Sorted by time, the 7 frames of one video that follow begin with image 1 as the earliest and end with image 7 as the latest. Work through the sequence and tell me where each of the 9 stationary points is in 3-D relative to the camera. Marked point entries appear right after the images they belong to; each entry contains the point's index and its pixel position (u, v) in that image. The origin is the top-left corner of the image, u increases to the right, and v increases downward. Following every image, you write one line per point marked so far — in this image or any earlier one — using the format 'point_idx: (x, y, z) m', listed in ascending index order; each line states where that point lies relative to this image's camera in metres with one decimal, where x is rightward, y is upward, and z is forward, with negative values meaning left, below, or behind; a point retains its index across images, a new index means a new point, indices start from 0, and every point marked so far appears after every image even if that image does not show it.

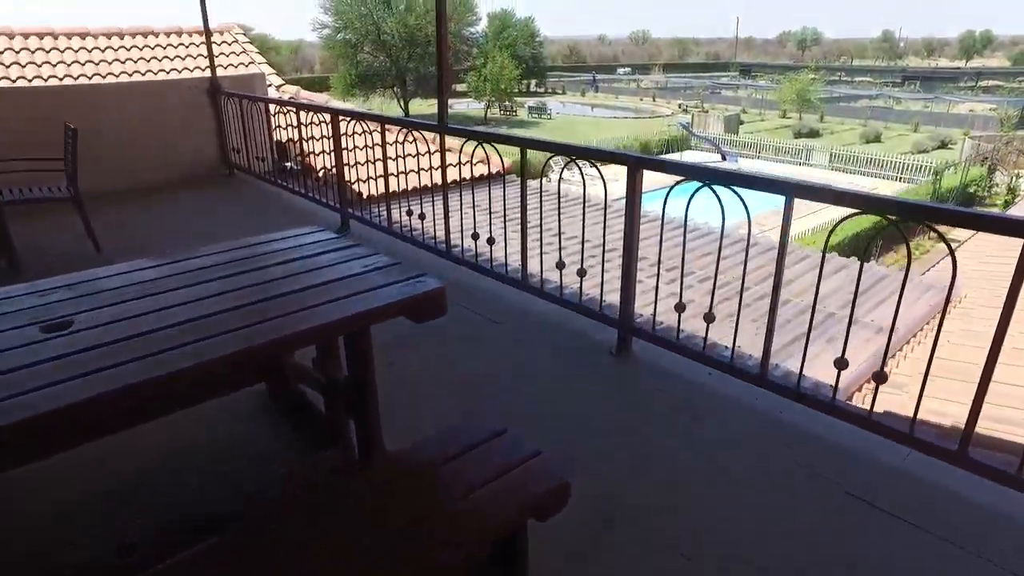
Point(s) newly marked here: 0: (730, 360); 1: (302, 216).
0: (+1.0, -0.3, +2.8) m
1: (-2.1, +0.7, +6.0) m
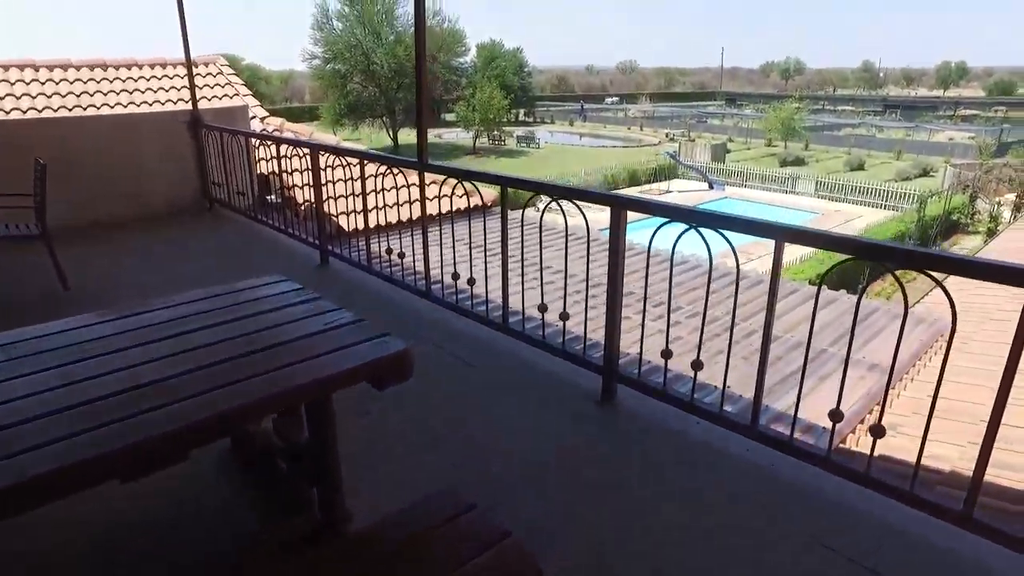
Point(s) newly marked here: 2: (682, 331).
0: (+0.9, -0.5, +2.6) m
1: (-2.3, +0.4, +5.8) m
2: (+1.4, -0.4, +5.2) m
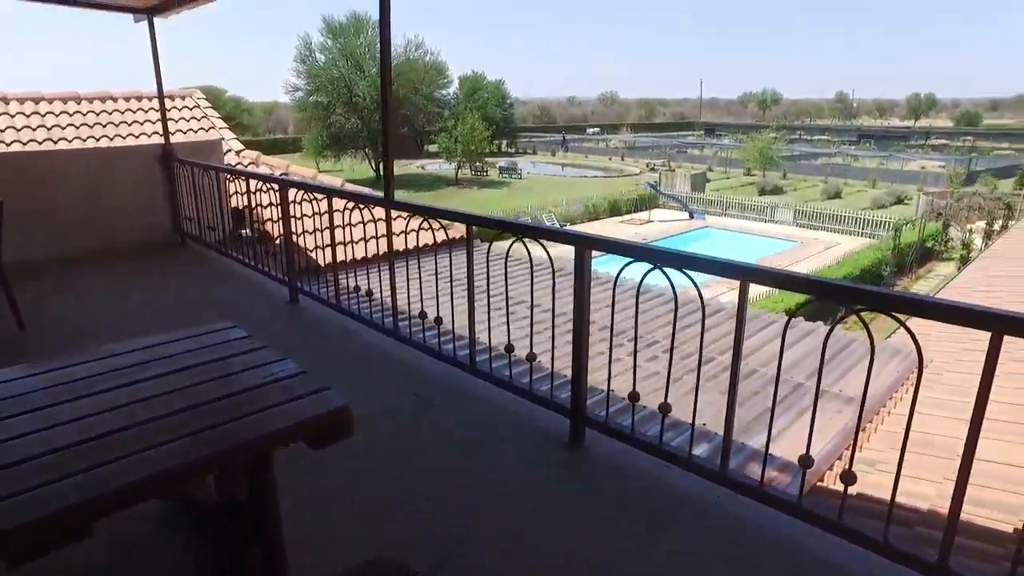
0: (+0.8, -0.7, +2.6) m
1: (-2.5, 0.0, +5.7) m
2: (+1.2, -0.7, +5.1) m
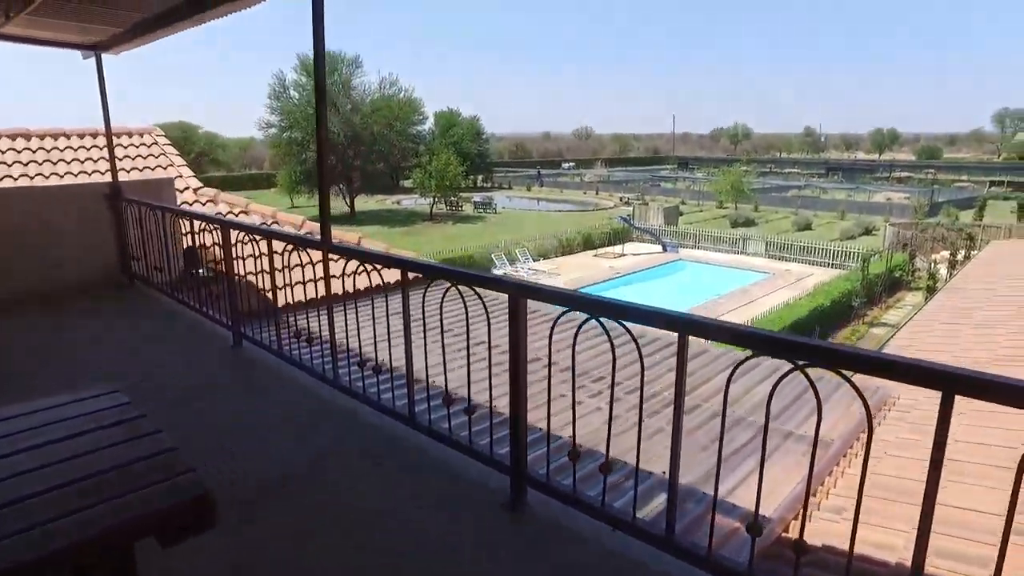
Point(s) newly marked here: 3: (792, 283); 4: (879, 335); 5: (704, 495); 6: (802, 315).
0: (+0.5, -0.9, +2.3) m
1: (-2.9, -0.4, +5.4) m
2: (+0.8, -1.0, +5.0) m
3: (+8.9, +0.2, +19.1) m
4: (+9.3, -1.2, +15.1) m
5: (+1.2, -1.3, +3.6) m
6: (+6.9, -0.6, +14.1) m
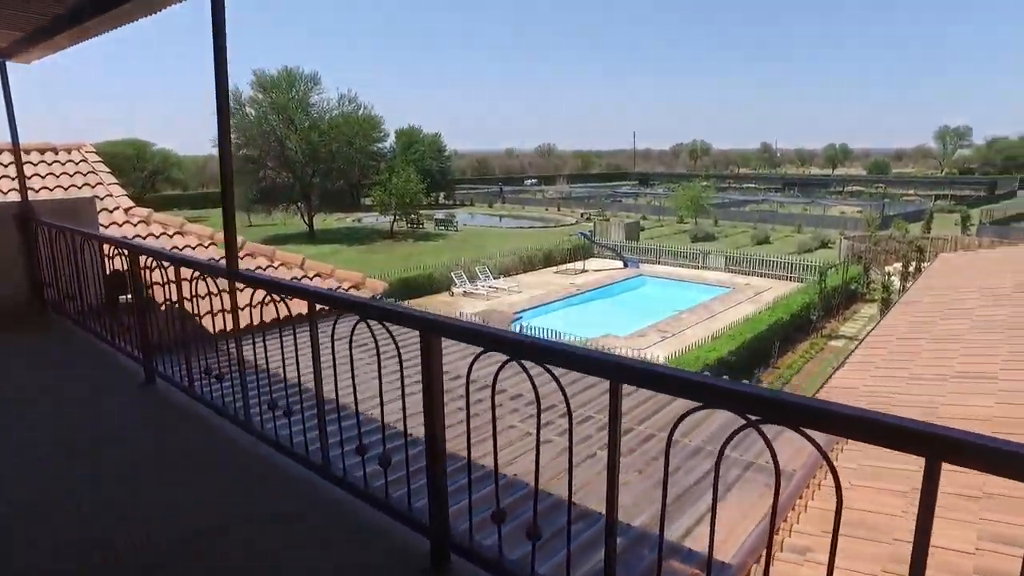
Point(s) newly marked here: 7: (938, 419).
0: (+0.2, -1.0, +2.0) m
1: (-3.4, -0.6, +4.9) m
2: (+0.4, -1.2, +4.6) m
3: (+7.7, -0.3, +19.2) m
4: (+8.3, -1.5, +15.2) m
5: (+0.8, -1.4, +3.3) m
6: (+5.9, -1.0, +14.1) m
7: (+3.1, -1.0, +4.4) m
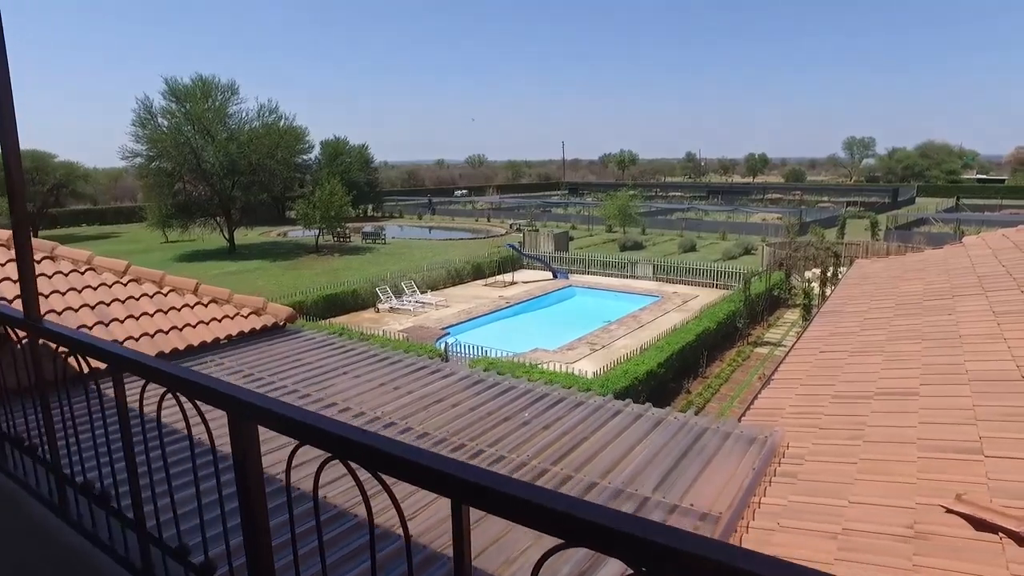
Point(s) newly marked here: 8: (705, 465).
0: (-0.2, -1.2, +1.5) m
1: (-4.0, -0.9, +4.0) m
2: (-0.3, -1.4, +4.2) m
3: (+5.4, -0.6, +19.4) m
4: (+6.5, -1.7, +15.5) m
5: (+0.3, -1.6, +2.9) m
6: (+4.3, -1.2, +14.2) m
7: (+2.5, -1.1, +4.2) m
8: (+1.3, -1.2, +4.1) m
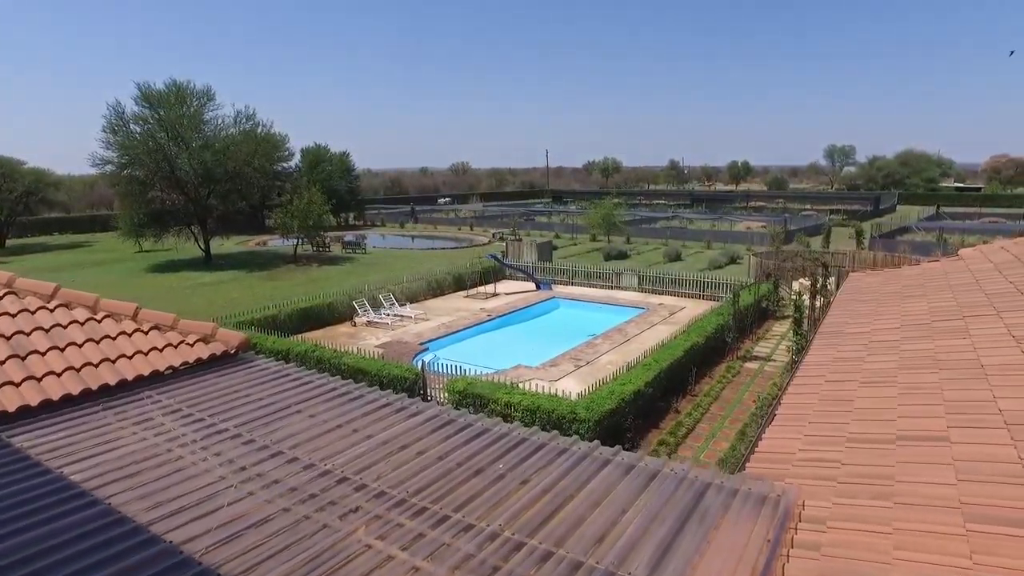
0: (-0.3, -1.4, +0.8) m
1: (-4.2, -1.2, +3.3) m
2: (-0.4, -1.6, +3.5) m
3: (+4.9, -0.9, +18.9) m
4: (+6.1, -2.1, +15.0) m
5: (+0.2, -1.8, +2.2) m
6: (+3.8, -1.5, +13.6) m
7: (+2.3, -1.3, +3.6) m
8: (+1.2, -1.4, +3.5) m
